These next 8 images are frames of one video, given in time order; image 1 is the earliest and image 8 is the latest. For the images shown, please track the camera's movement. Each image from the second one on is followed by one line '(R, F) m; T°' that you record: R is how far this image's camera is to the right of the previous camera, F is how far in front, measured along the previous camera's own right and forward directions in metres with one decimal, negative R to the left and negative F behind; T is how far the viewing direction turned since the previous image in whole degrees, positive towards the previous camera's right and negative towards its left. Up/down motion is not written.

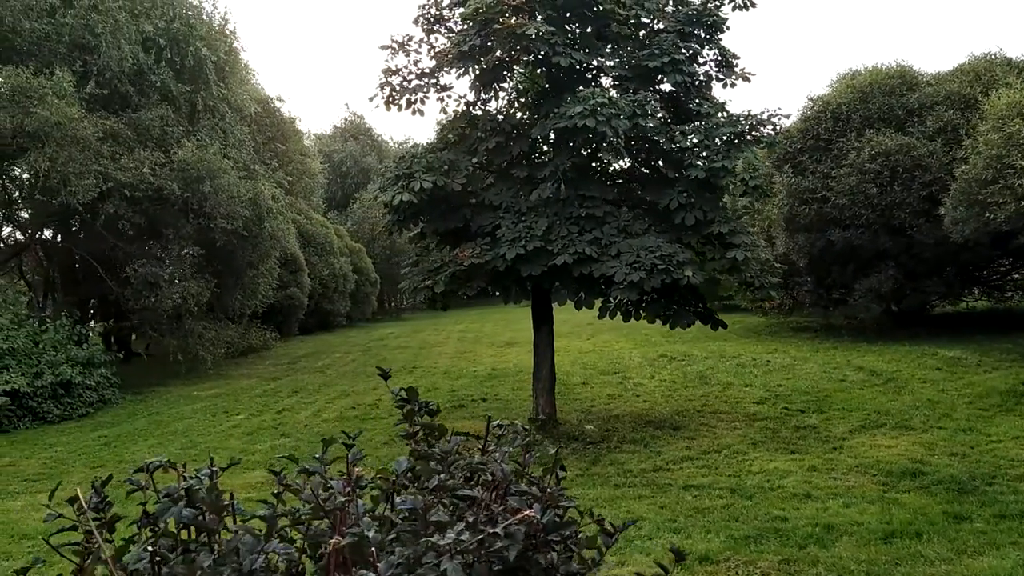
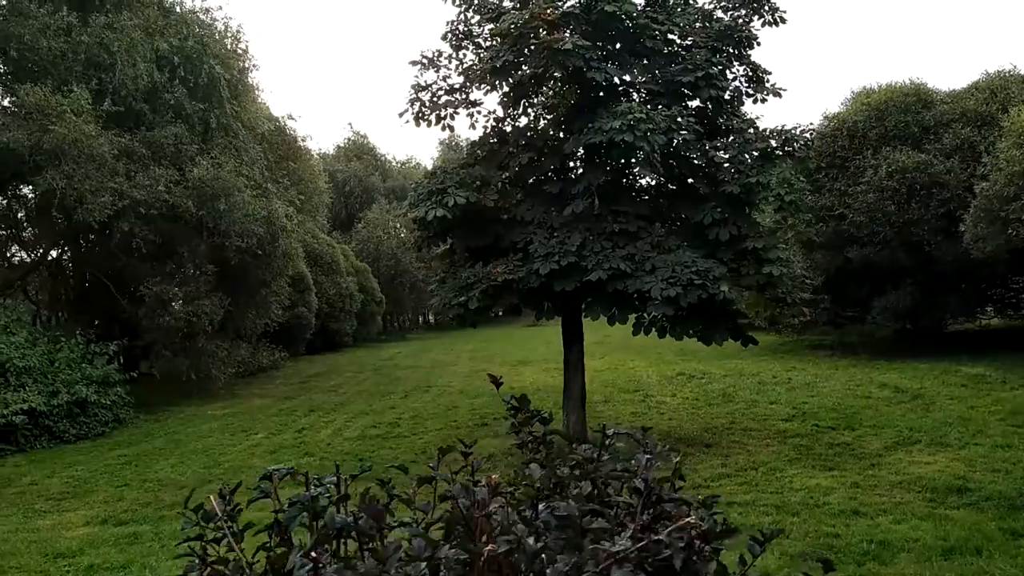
(-0.3, 0.0) m; 0°
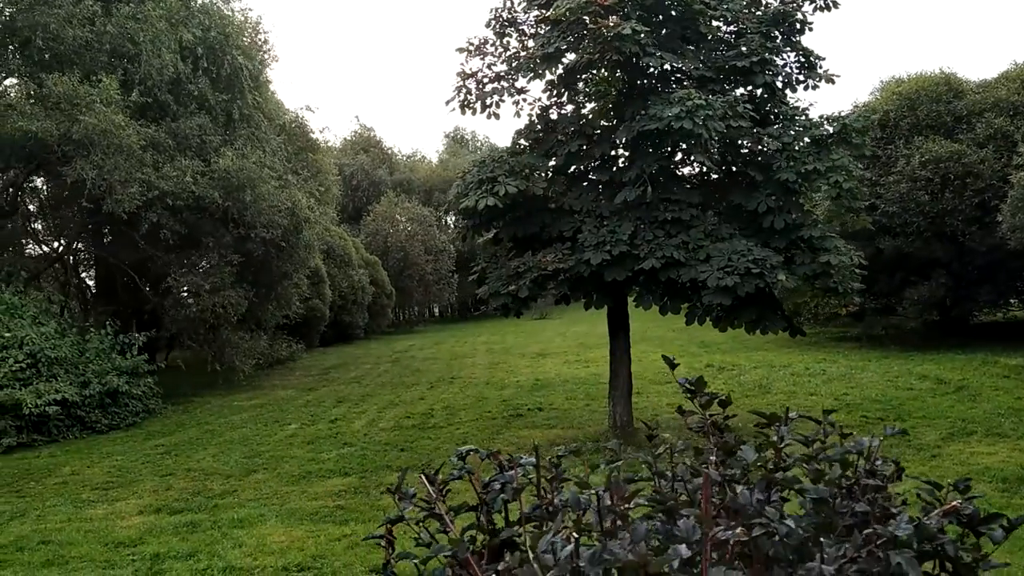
(-0.4, +0.1) m; 0°
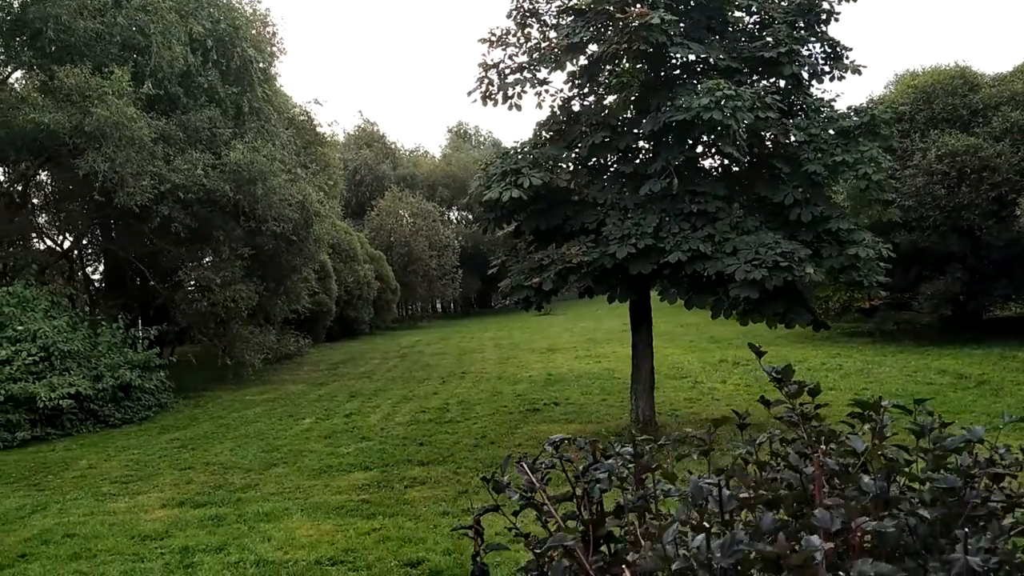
(-0.2, +0.1) m; 0°
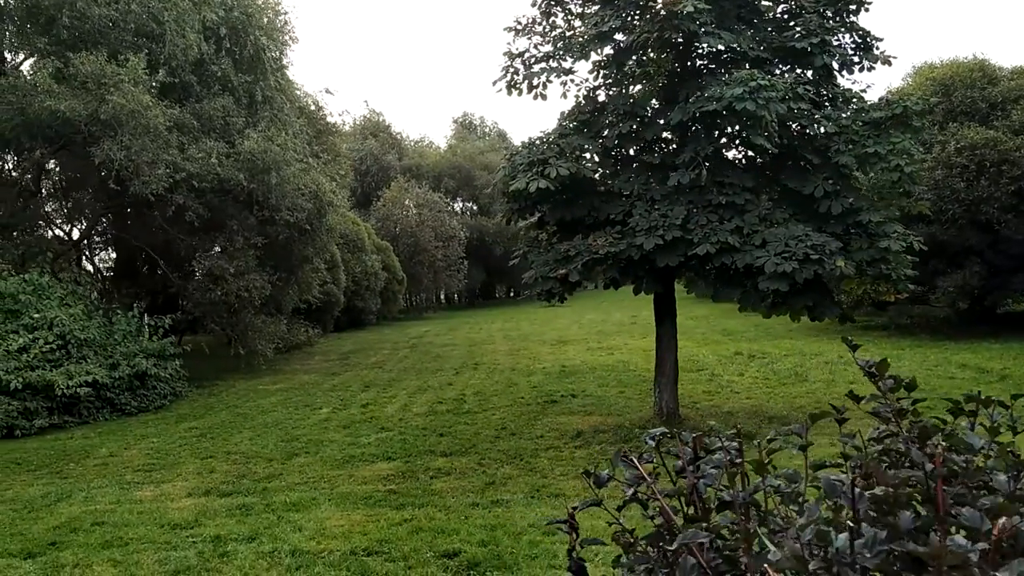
(-0.2, 0.0) m; 0°
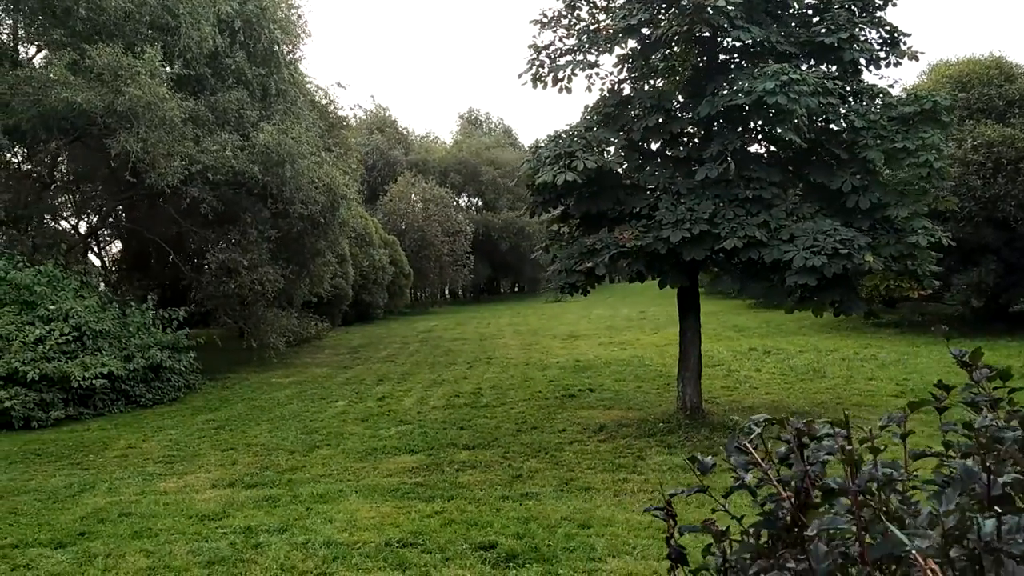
(-0.2, 0.0) m; 0°
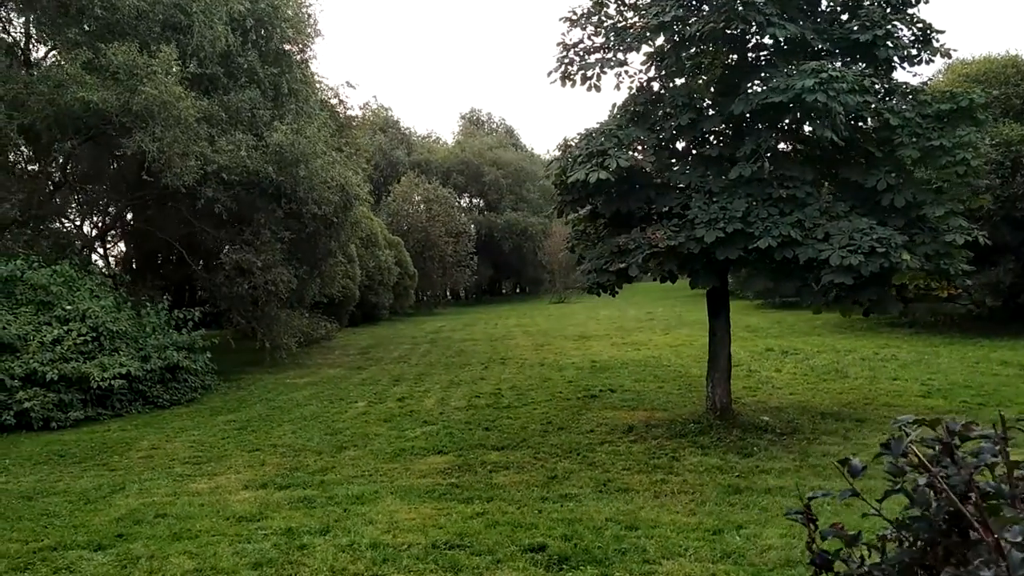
(-0.3, 0.0) m; 0°
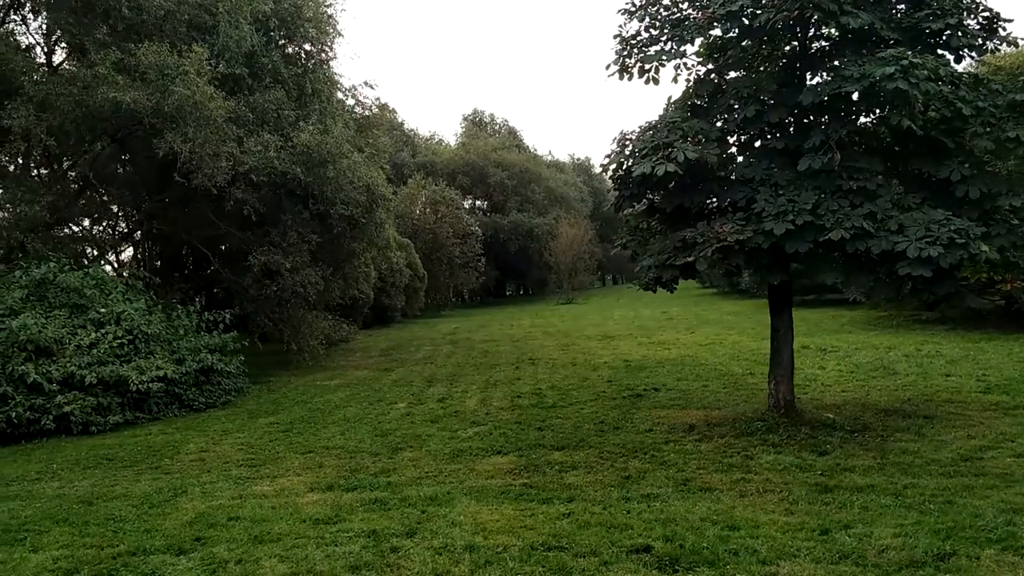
(-0.6, +0.1) m; 0°
